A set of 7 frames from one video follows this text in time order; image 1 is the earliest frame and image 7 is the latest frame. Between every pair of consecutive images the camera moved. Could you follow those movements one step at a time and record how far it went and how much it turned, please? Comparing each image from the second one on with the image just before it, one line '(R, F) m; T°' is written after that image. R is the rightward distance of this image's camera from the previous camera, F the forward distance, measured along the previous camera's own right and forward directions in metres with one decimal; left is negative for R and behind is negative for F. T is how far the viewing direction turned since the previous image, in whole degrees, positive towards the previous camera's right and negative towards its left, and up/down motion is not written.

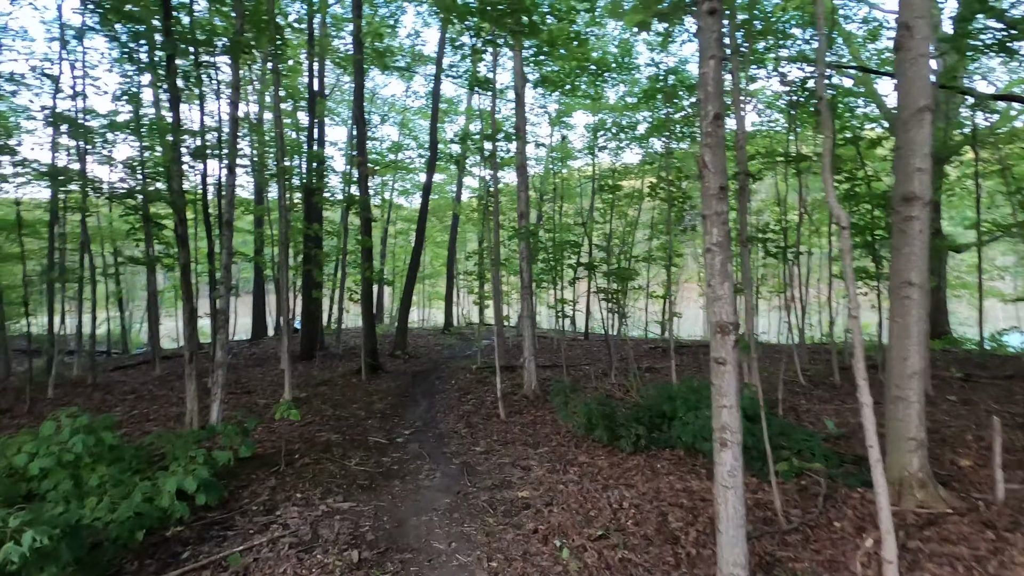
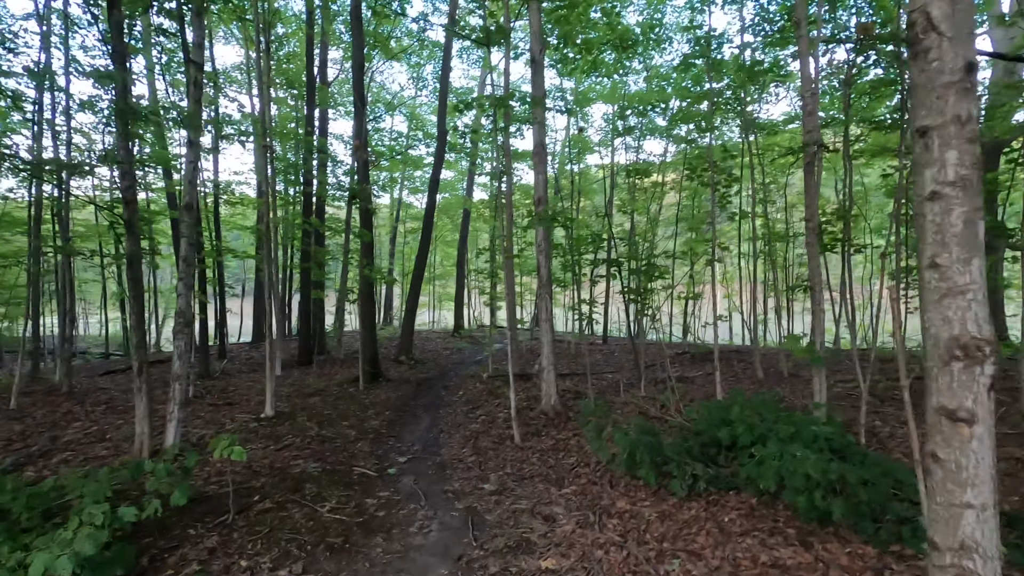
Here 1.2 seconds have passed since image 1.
(0.0, +1.0) m; -1°
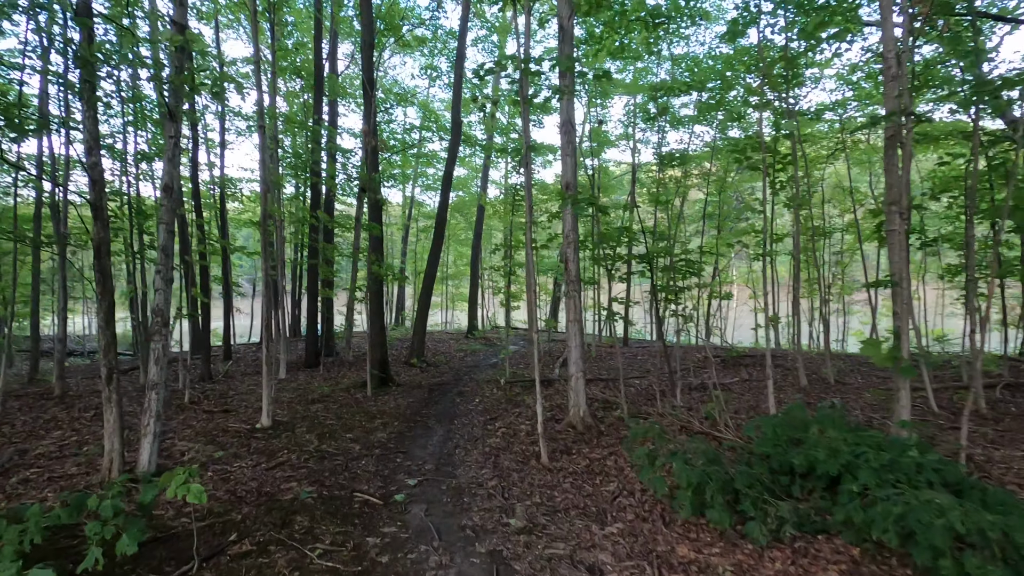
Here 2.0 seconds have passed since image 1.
(-0.1, +0.7) m; -1°
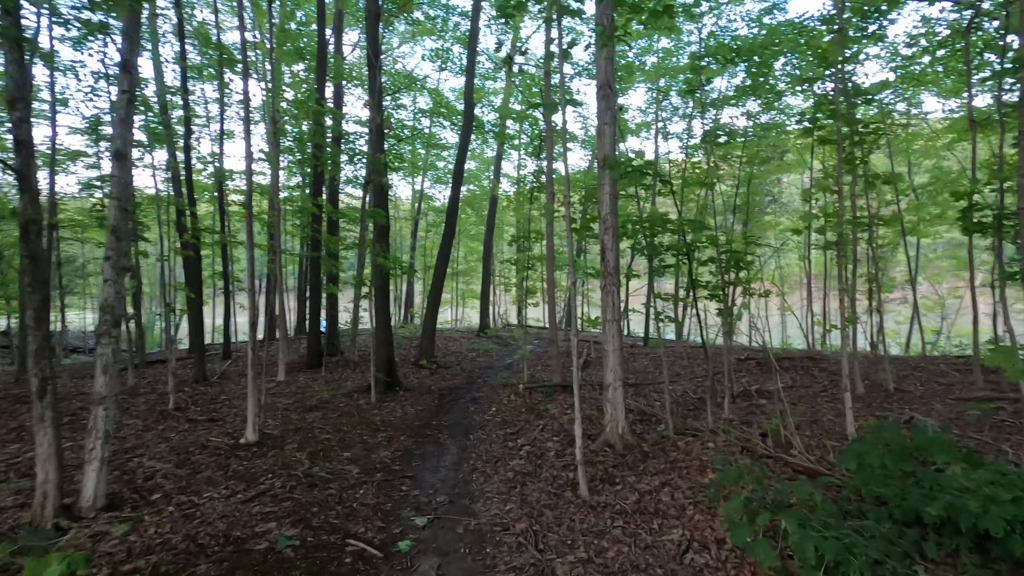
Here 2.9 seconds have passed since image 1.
(-0.1, +0.8) m; -1°
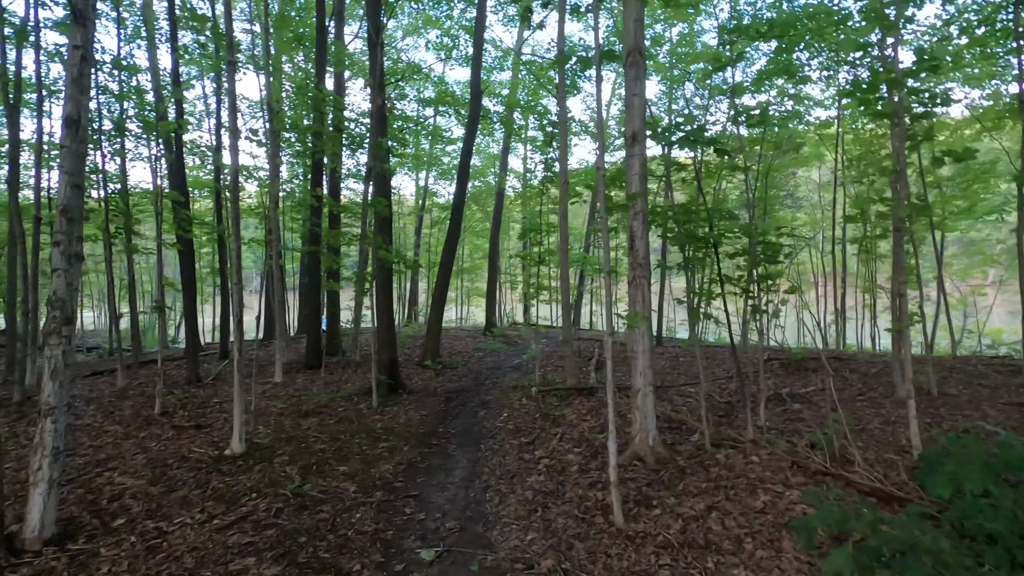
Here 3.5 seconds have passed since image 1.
(-0.1, +0.5) m; 0°
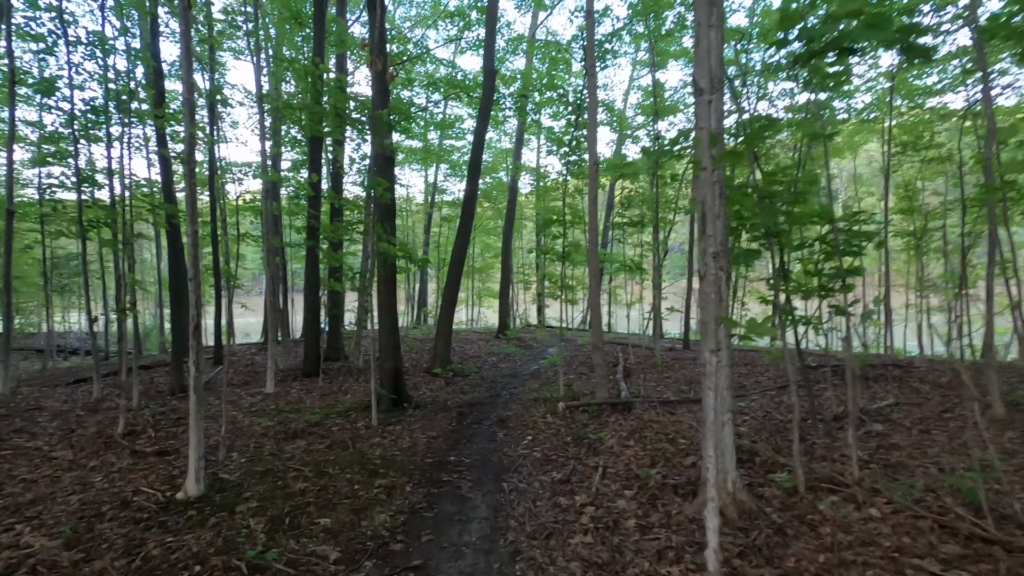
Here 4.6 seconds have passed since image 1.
(-0.1, +0.9) m; -1°
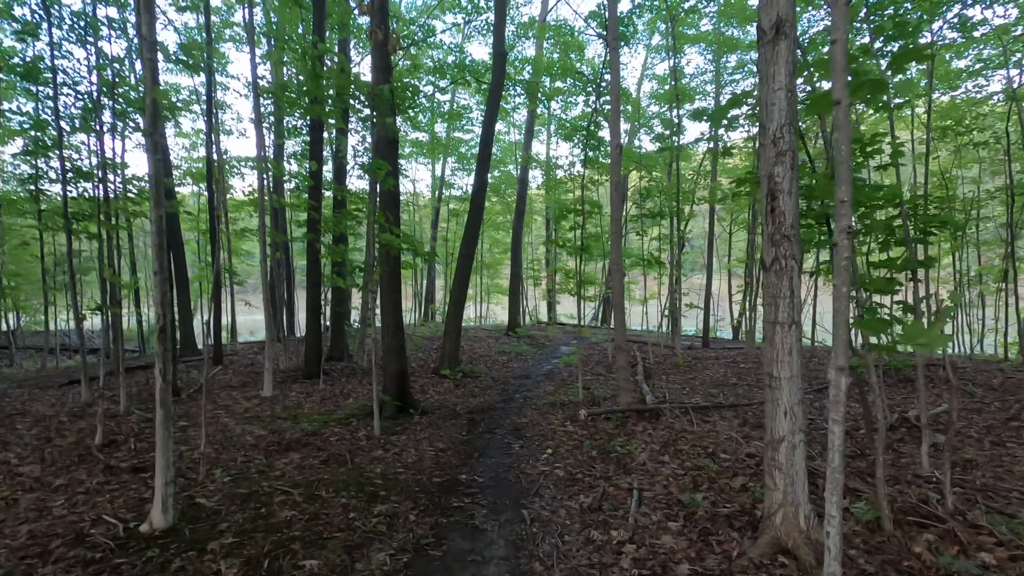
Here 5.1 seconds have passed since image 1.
(-0.1, +0.5) m; -1°
